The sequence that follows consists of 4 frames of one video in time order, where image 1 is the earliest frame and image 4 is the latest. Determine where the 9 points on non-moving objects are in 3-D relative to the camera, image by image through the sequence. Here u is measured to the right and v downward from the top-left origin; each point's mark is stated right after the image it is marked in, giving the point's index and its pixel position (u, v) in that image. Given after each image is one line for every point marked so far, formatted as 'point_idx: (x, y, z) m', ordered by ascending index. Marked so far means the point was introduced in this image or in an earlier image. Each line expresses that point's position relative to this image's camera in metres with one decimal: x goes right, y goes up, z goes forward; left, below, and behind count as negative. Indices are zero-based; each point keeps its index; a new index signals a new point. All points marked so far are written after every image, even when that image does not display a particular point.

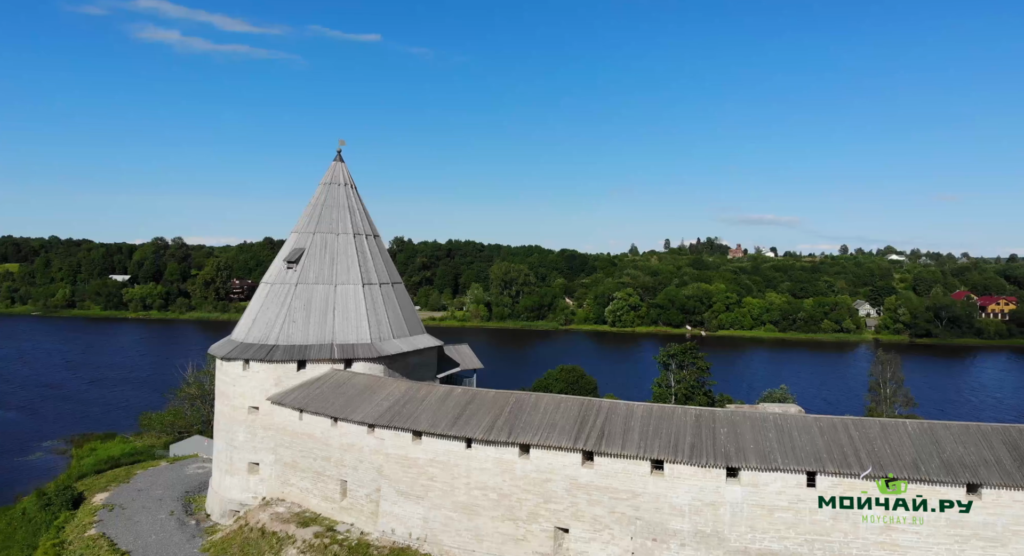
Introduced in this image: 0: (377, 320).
0: (-4.1, -1.3, +19.7) m
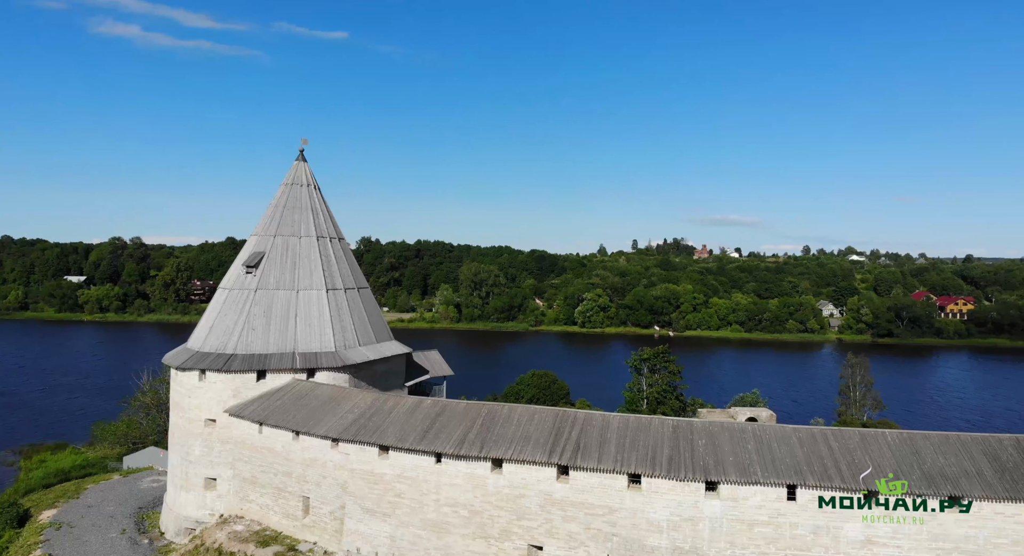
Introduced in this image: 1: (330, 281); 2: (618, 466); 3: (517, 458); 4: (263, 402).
0: (-4.9, -1.4, +18.9) m
1: (-5.4, -0.1, +19.5) m
2: (+2.0, -3.6, +12.6) m
3: (+0.1, -3.6, +13.2) m
4: (-6.6, -3.3, +17.3) m
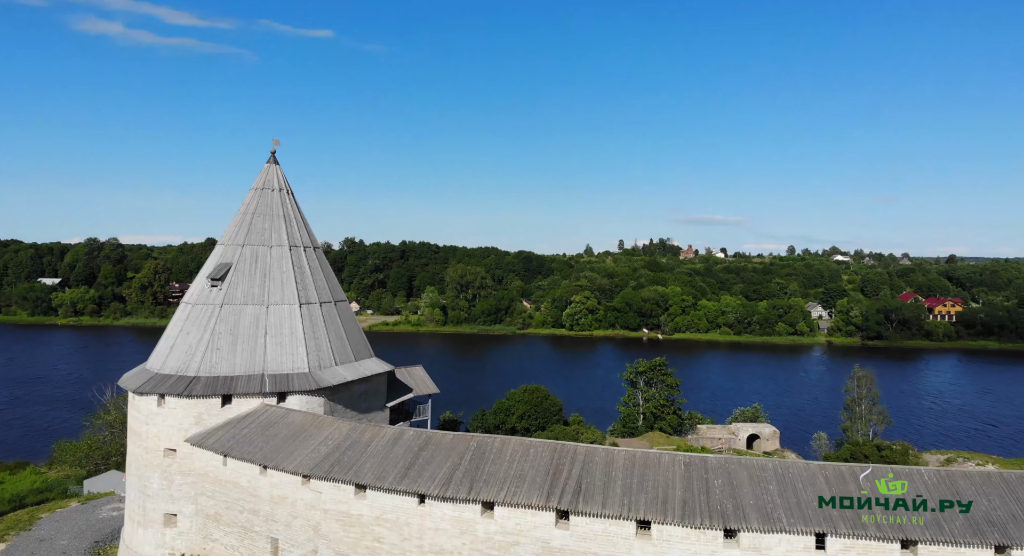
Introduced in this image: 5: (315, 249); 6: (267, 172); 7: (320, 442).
0: (-5.2, -1.8, +17.3) m
1: (-5.7, -0.4, +17.9) m
2: (+1.9, -4.0, +11.2) m
3: (0.0, -4.0, +11.7) m
4: (-6.8, -3.6, +15.6) m
5: (-5.7, +0.8, +19.2) m
6: (-7.1, +3.1, +19.0) m
7: (-4.1, -3.5, +14.1) m
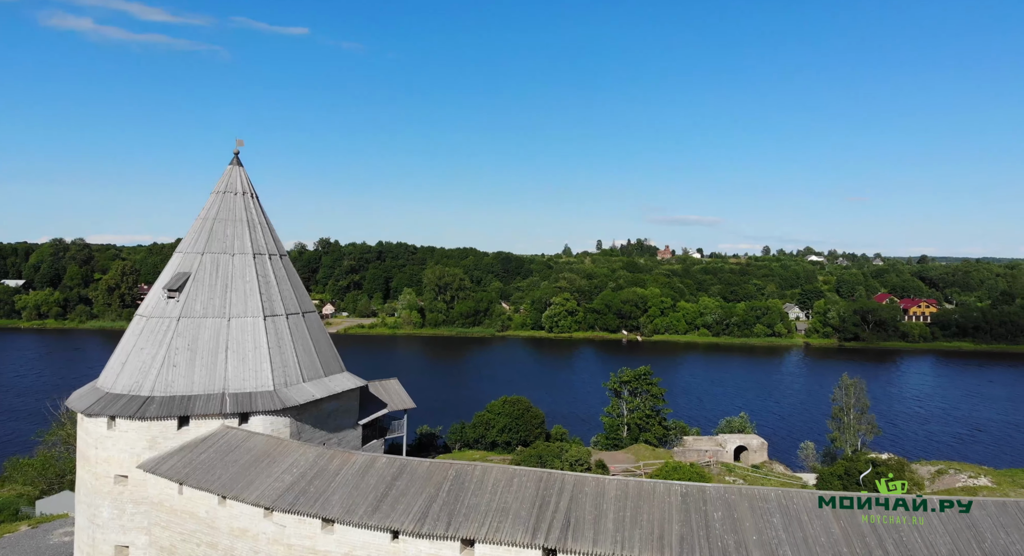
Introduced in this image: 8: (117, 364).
0: (-5.6, -2.0, +16.2) m
1: (-6.2, -0.7, +16.7) m
2: (+1.7, -4.2, +10.2) m
3: (-0.3, -4.2, +10.7) m
4: (-7.2, -3.9, +14.4) m
5: (-6.3, +0.6, +18.0) m
6: (-7.6, +2.8, +17.8) m
7: (-4.5, -3.8, +13.0) m
8: (-9.7, -2.1, +16.0) m
